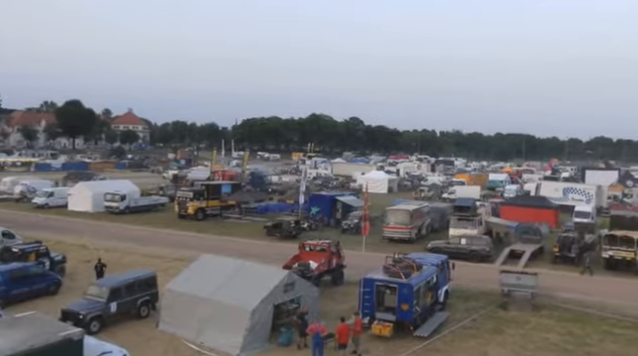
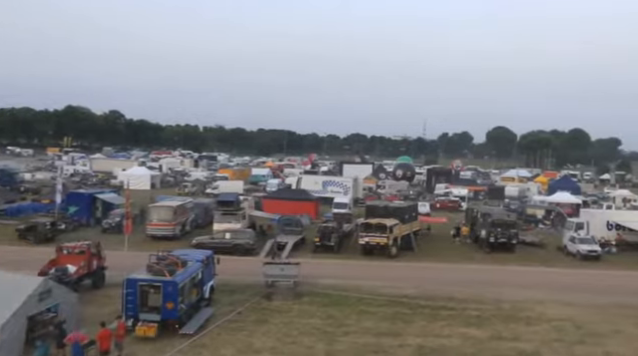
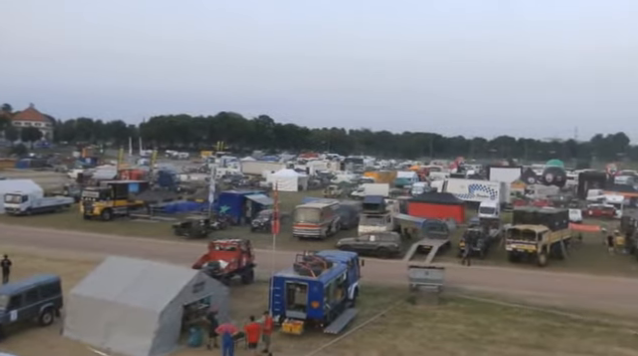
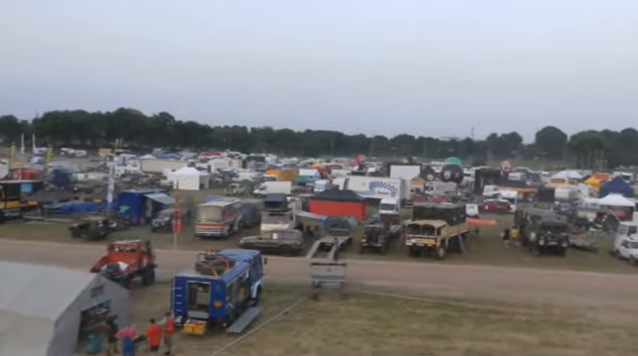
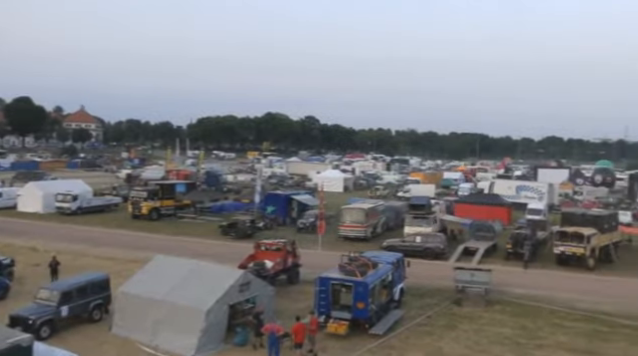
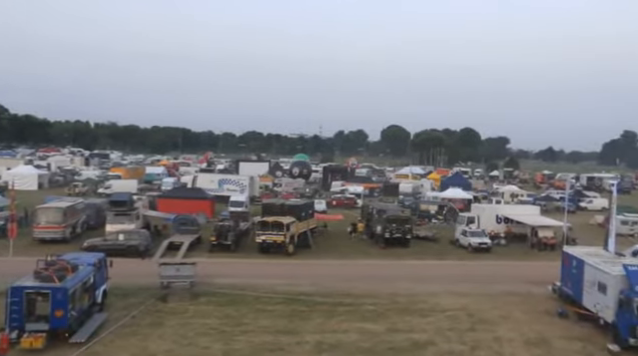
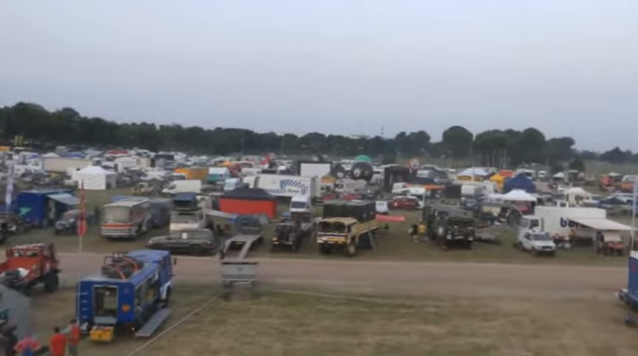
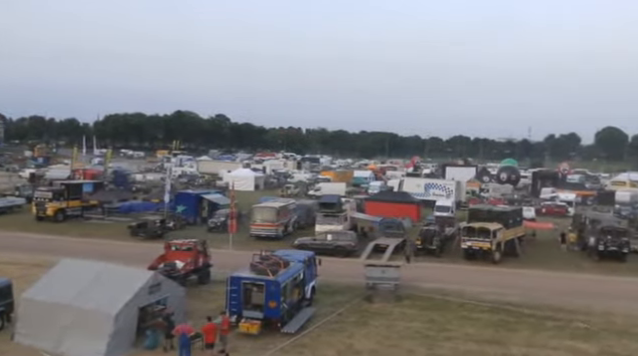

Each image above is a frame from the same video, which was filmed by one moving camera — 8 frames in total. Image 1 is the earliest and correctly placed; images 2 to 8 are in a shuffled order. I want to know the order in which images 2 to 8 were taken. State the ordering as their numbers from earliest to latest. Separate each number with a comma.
5, 3, 8, 4, 2, 7, 6
